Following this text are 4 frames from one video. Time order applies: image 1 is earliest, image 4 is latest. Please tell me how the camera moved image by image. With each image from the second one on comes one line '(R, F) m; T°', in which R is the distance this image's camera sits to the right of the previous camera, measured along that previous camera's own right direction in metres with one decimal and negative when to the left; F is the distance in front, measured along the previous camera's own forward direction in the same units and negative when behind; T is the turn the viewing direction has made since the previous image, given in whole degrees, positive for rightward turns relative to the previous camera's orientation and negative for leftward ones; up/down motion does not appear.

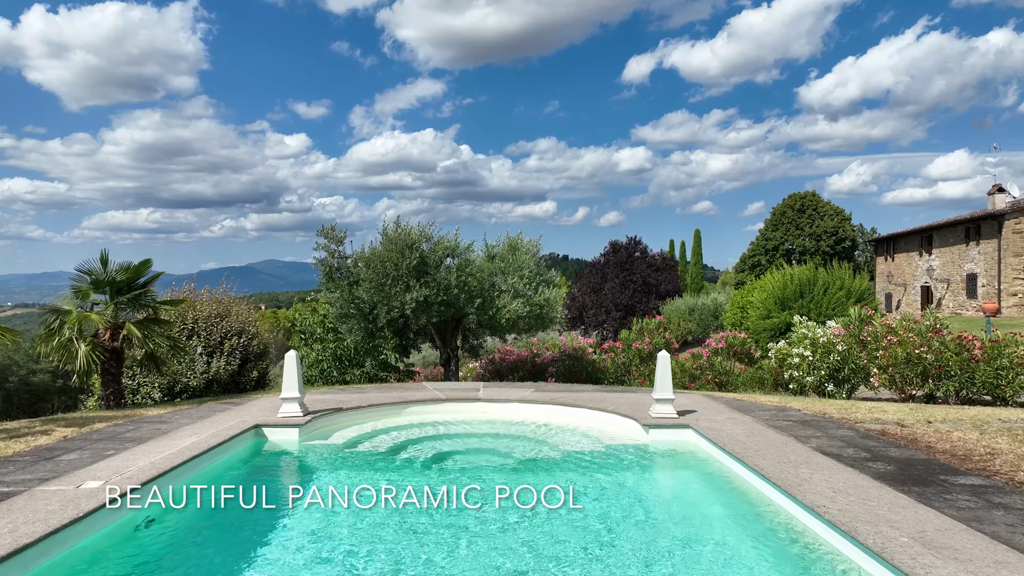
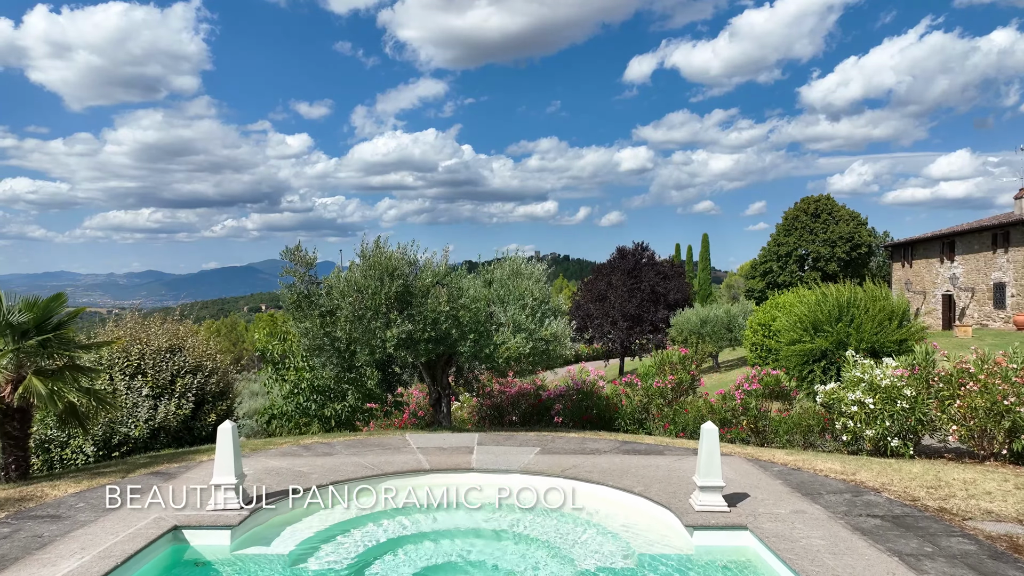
(0.0, +1.6) m; 0°
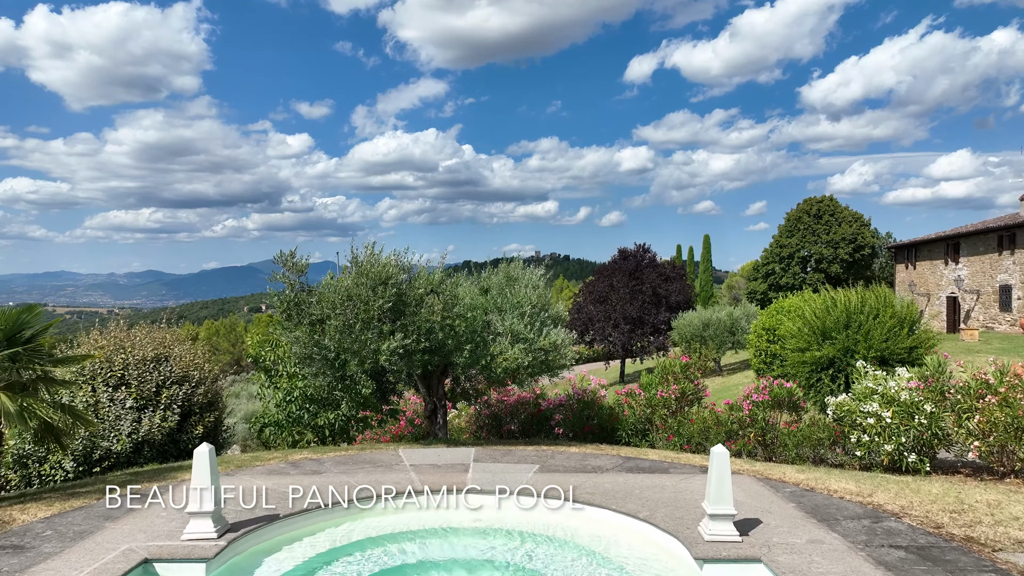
(0.0, +0.4) m; 0°
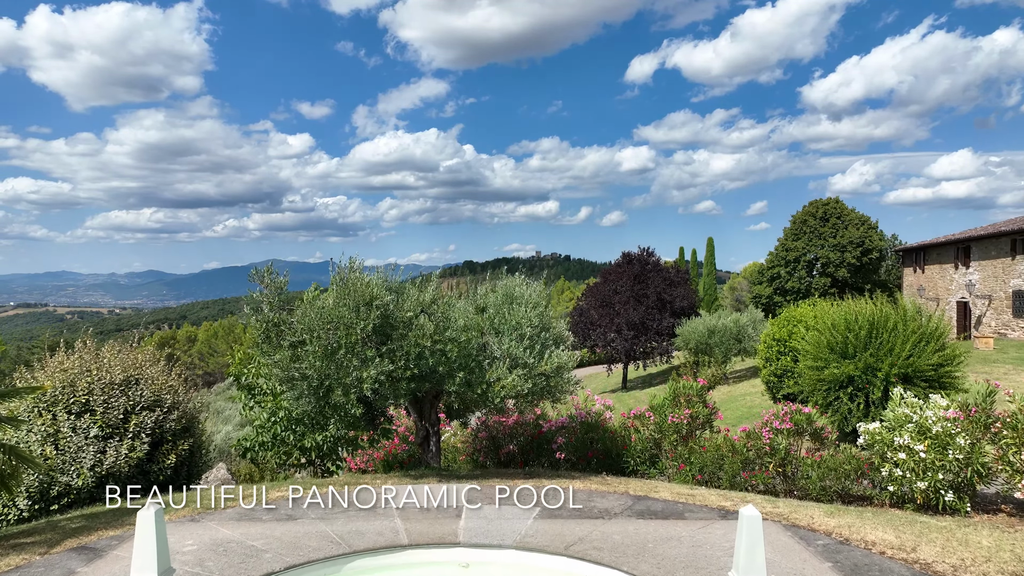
(0.0, +0.7) m; 0°
